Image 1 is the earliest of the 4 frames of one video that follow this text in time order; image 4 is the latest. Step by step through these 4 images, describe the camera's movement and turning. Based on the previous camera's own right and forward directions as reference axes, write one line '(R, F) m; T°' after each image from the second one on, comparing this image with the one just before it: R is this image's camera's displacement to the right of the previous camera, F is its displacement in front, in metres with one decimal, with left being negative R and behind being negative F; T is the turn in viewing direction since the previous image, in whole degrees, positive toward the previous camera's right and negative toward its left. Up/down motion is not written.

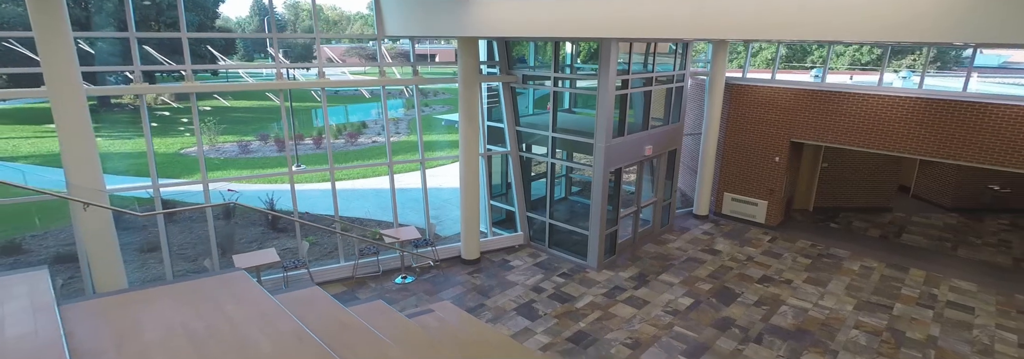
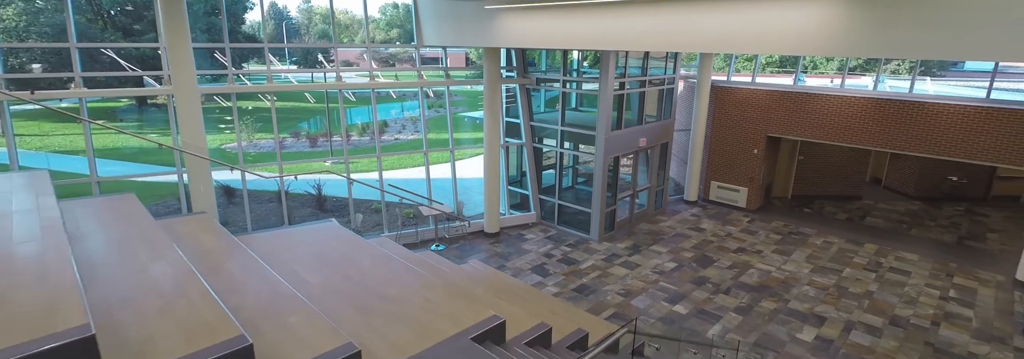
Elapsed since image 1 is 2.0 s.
(-0.1, -1.5) m; -1°
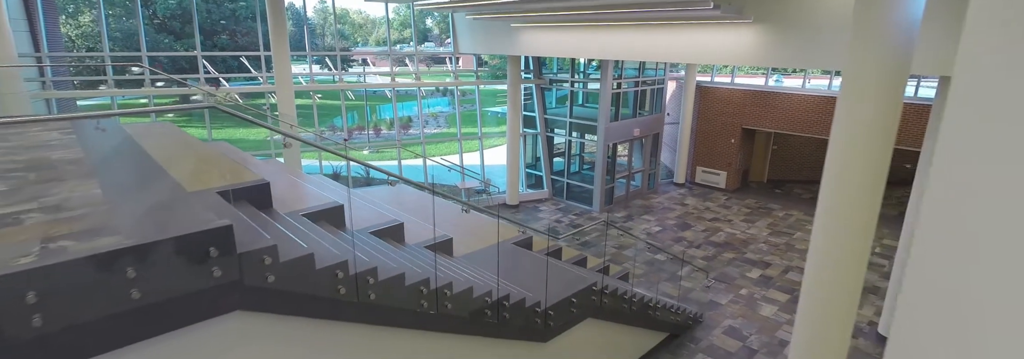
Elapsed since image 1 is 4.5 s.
(-0.2, -2.1) m; -1°
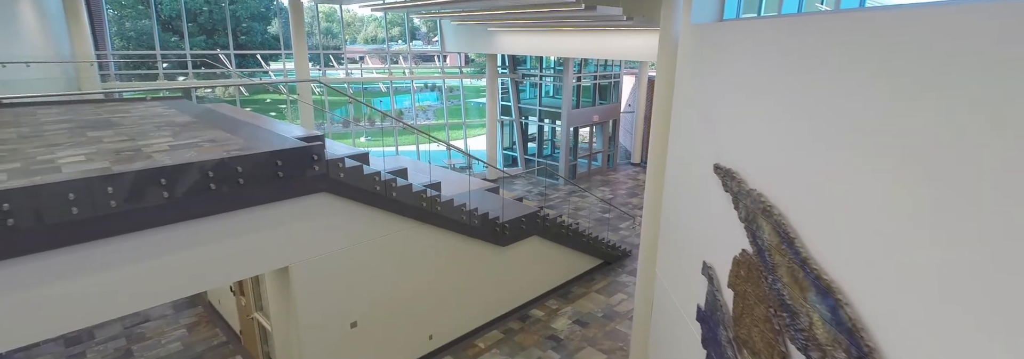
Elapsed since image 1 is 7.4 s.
(+0.3, -2.1) m; +1°
